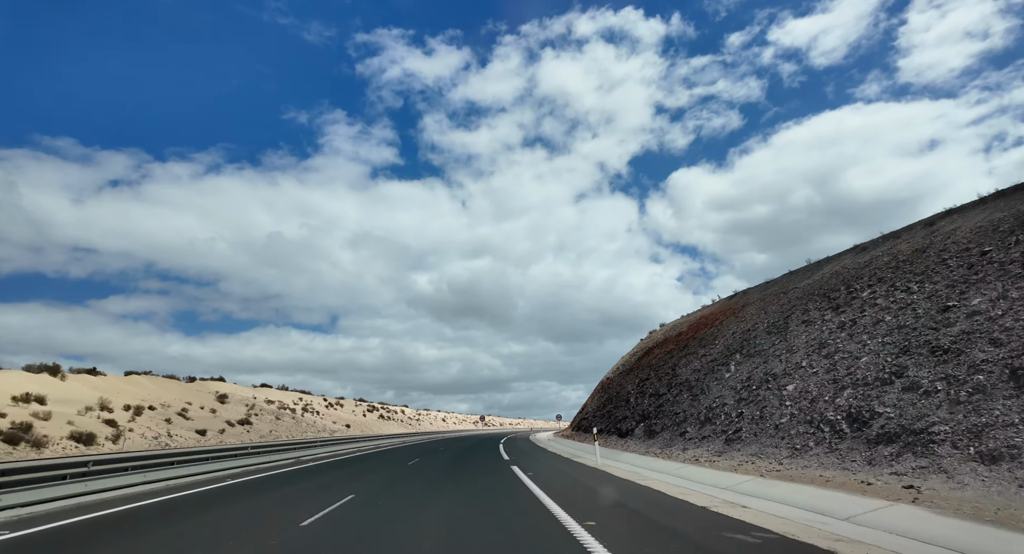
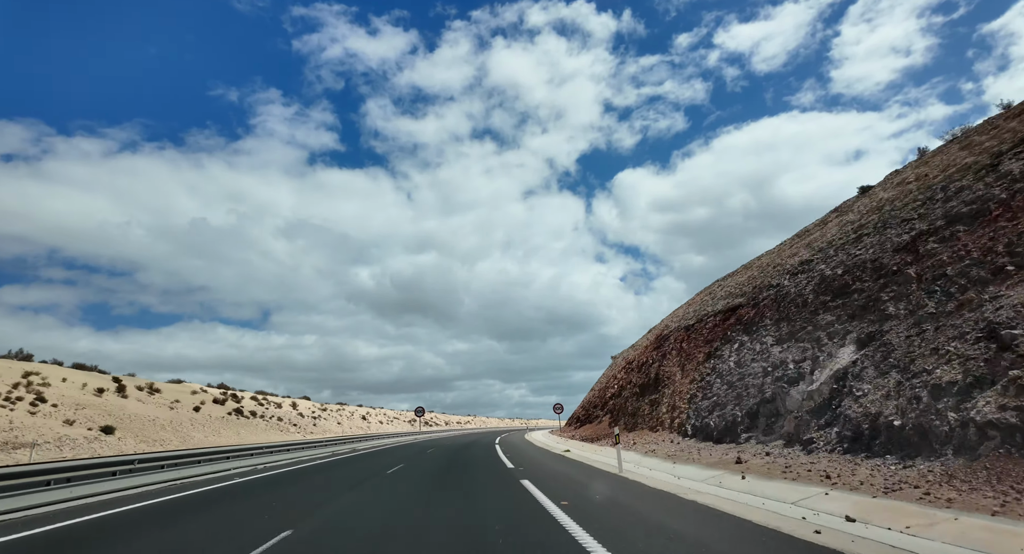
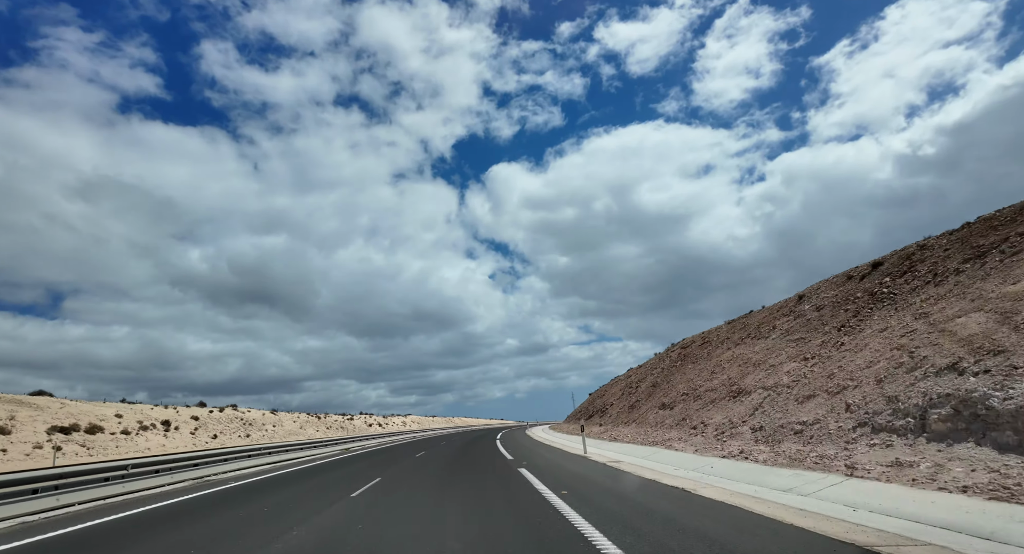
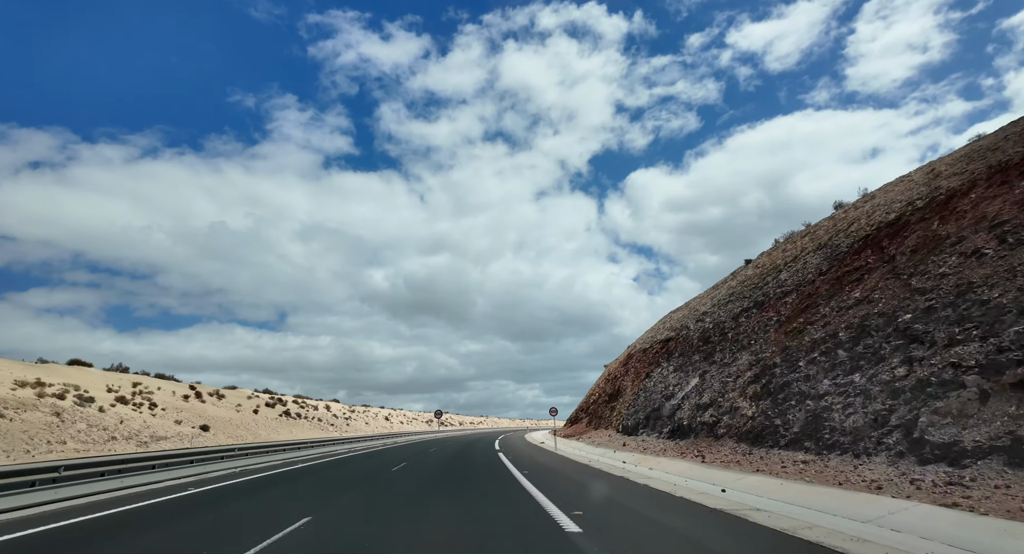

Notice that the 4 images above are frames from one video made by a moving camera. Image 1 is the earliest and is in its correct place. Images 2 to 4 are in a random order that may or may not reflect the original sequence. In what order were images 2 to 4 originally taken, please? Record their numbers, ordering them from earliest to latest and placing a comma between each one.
4, 2, 3
